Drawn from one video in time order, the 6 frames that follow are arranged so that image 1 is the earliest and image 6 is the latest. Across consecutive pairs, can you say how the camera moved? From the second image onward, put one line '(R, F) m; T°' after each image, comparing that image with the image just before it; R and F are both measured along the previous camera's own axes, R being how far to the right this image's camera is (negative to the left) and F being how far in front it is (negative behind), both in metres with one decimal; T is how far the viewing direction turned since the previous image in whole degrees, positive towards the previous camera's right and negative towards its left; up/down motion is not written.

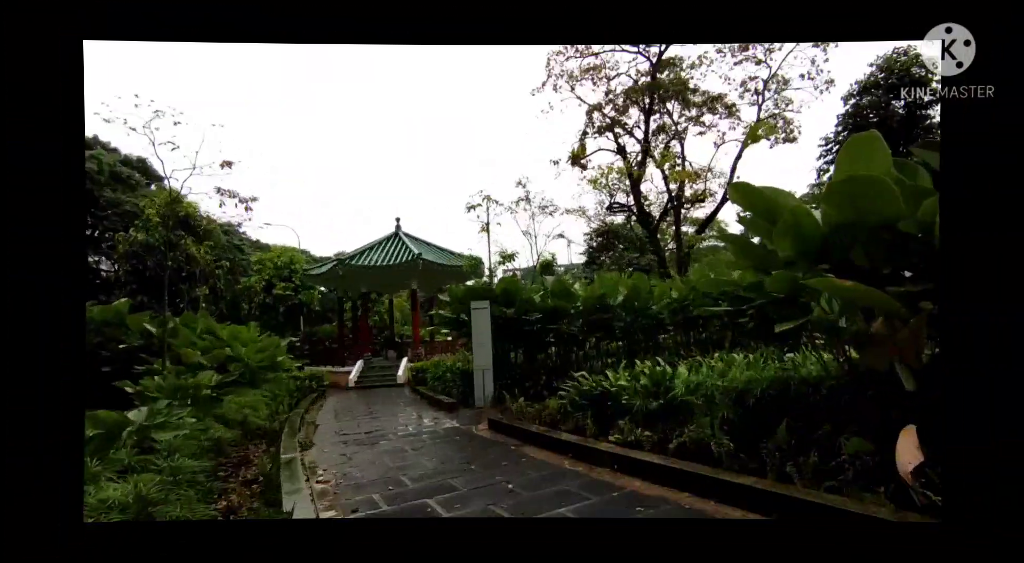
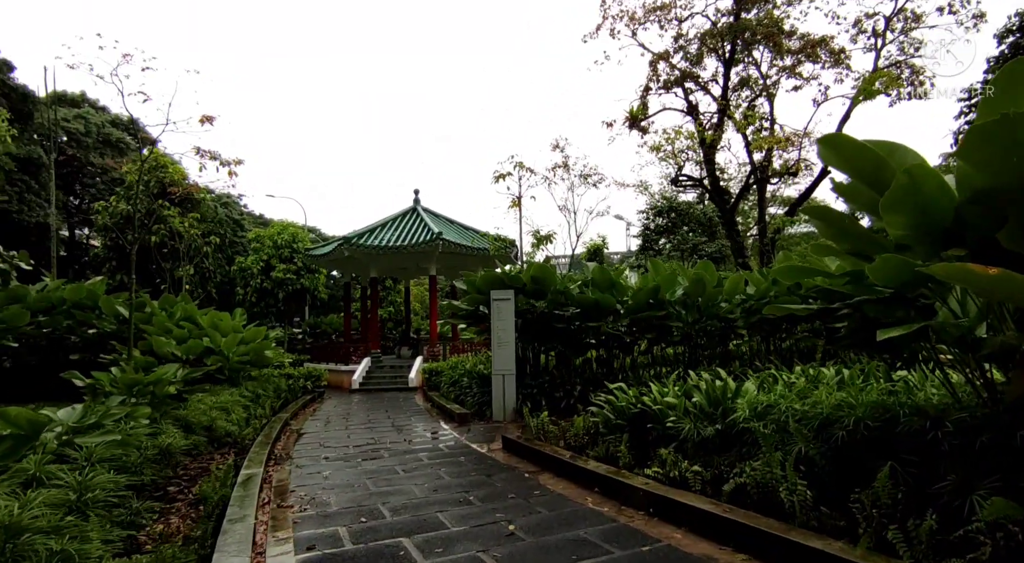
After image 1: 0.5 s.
(0.0, +0.8) m; 0°
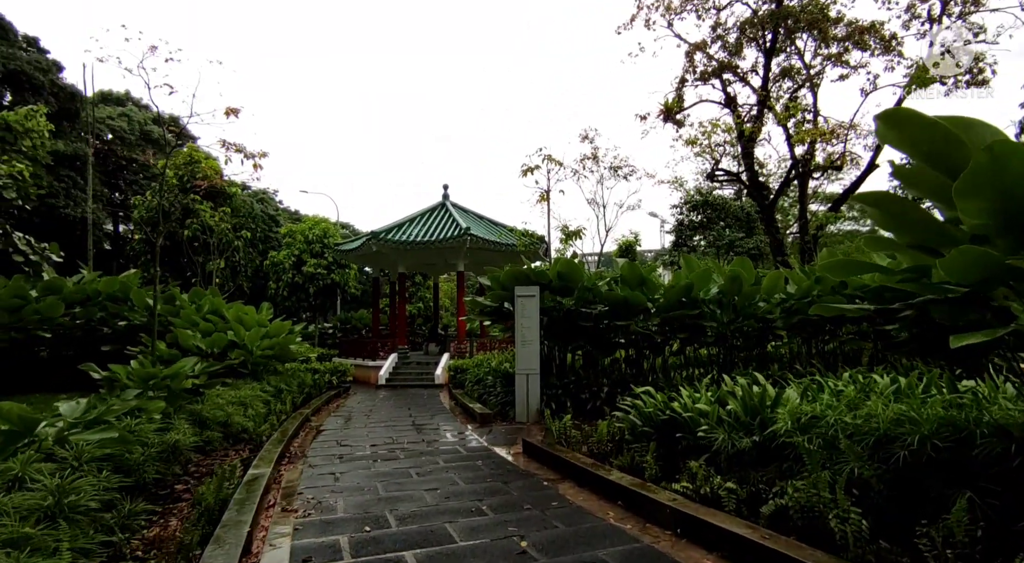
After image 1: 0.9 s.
(+0.1, +0.3) m; -3°
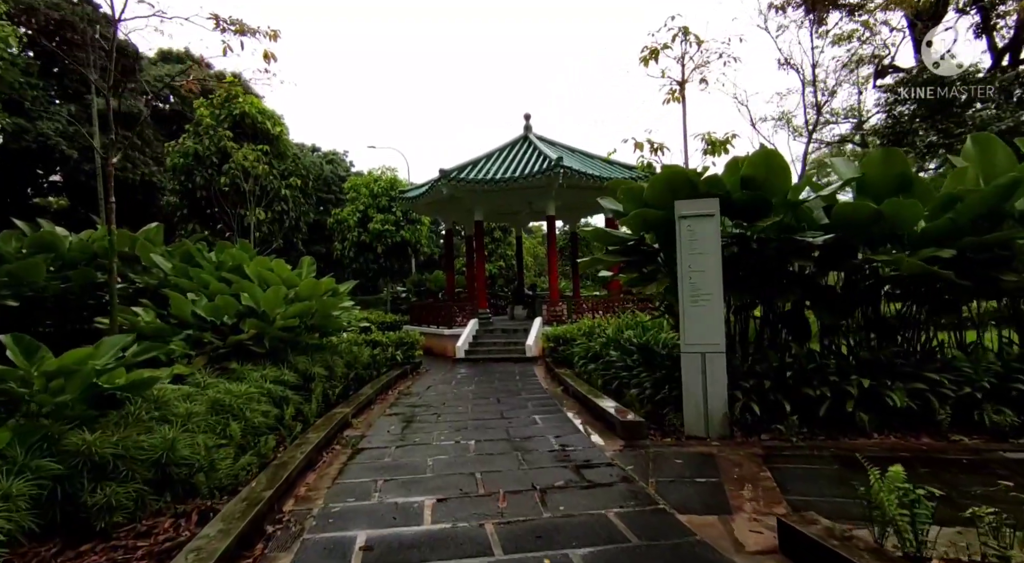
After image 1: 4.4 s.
(-0.6, +3.1) m; -7°
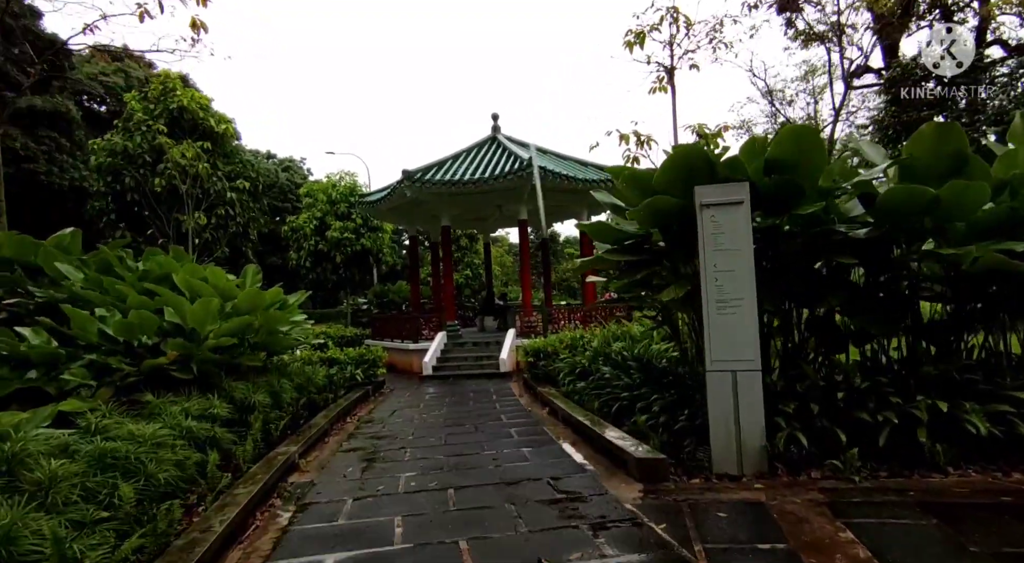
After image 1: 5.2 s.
(-0.1, +0.9) m; +4°
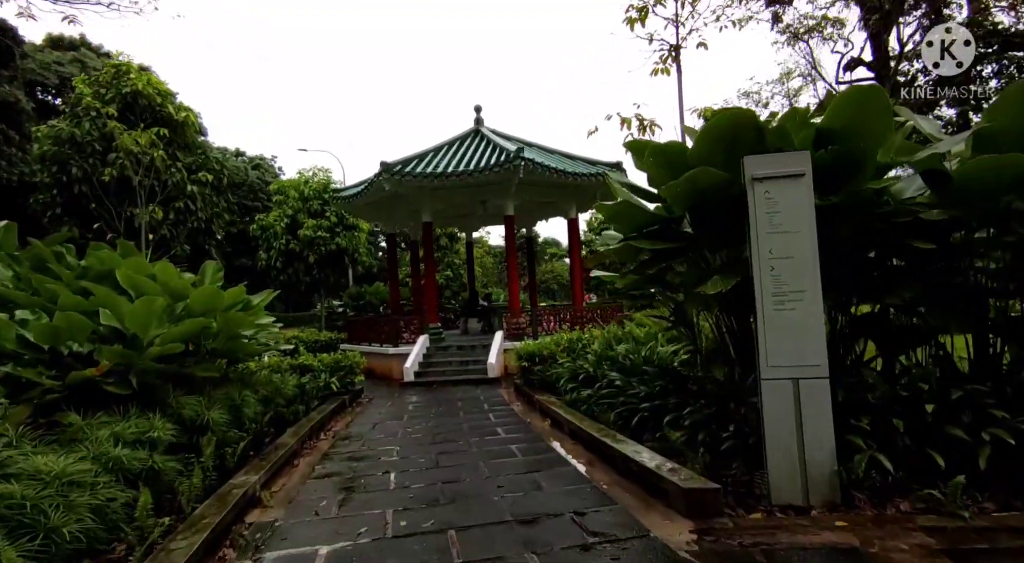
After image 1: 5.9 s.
(-0.2, +0.7) m; +2°
